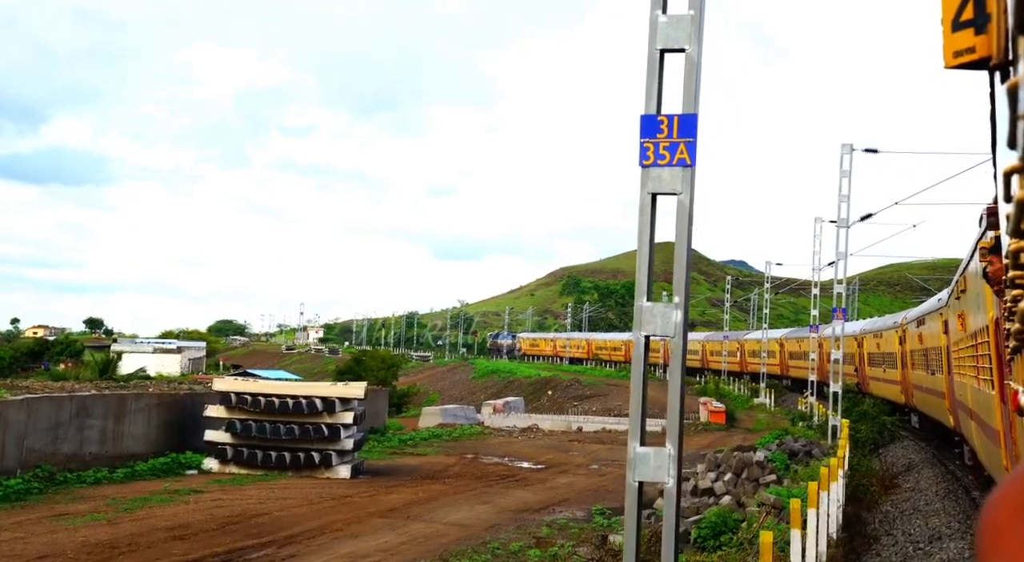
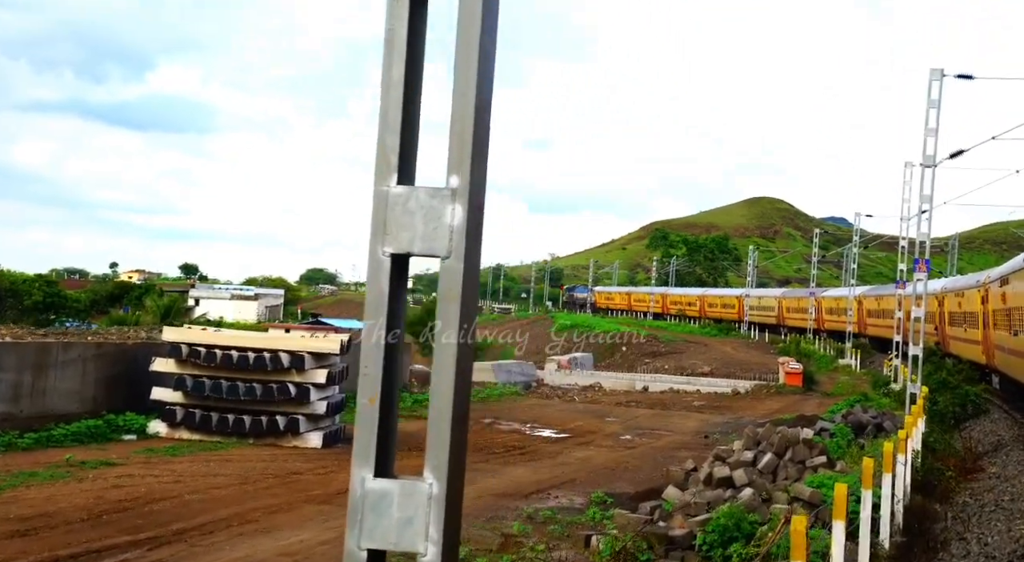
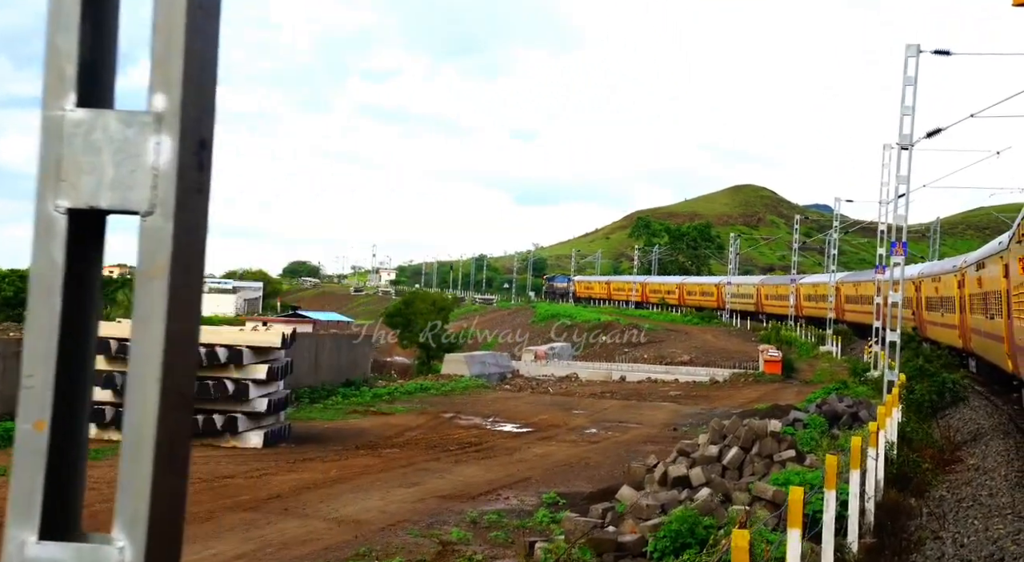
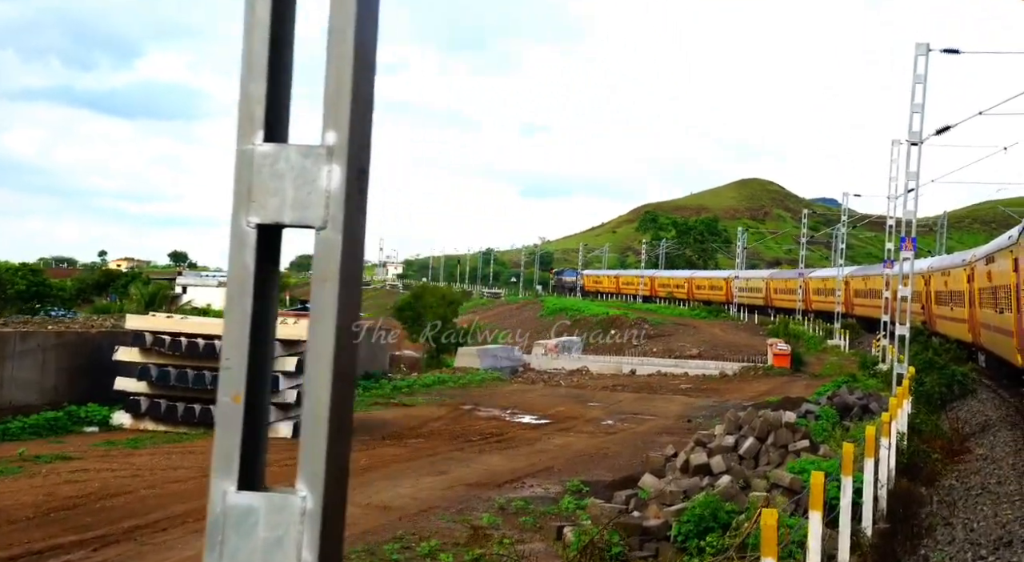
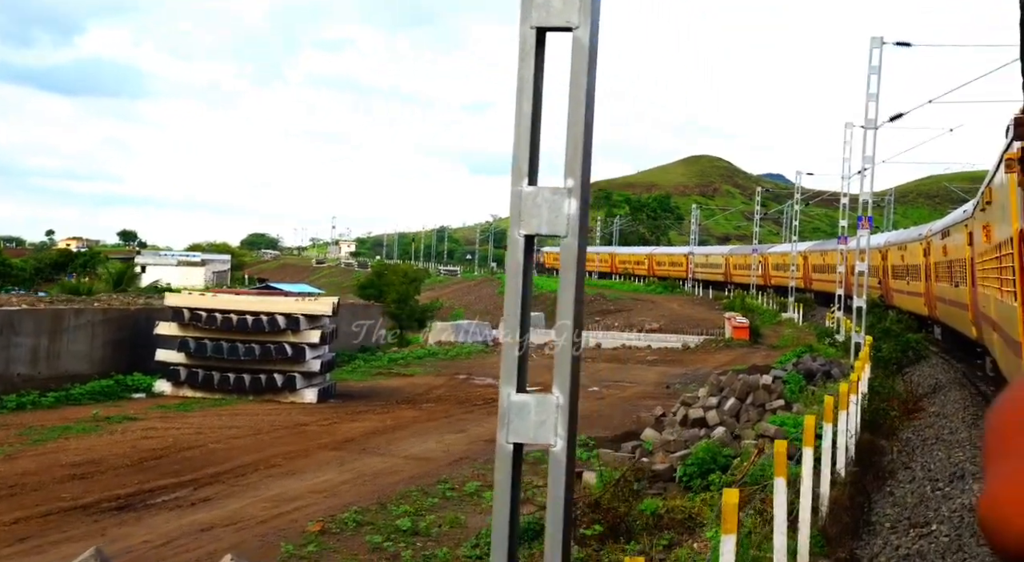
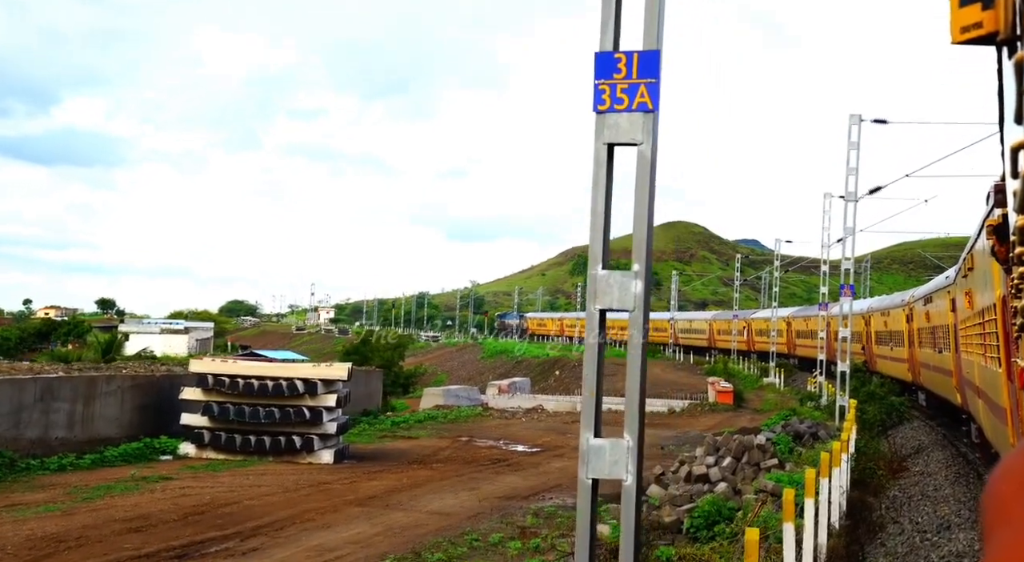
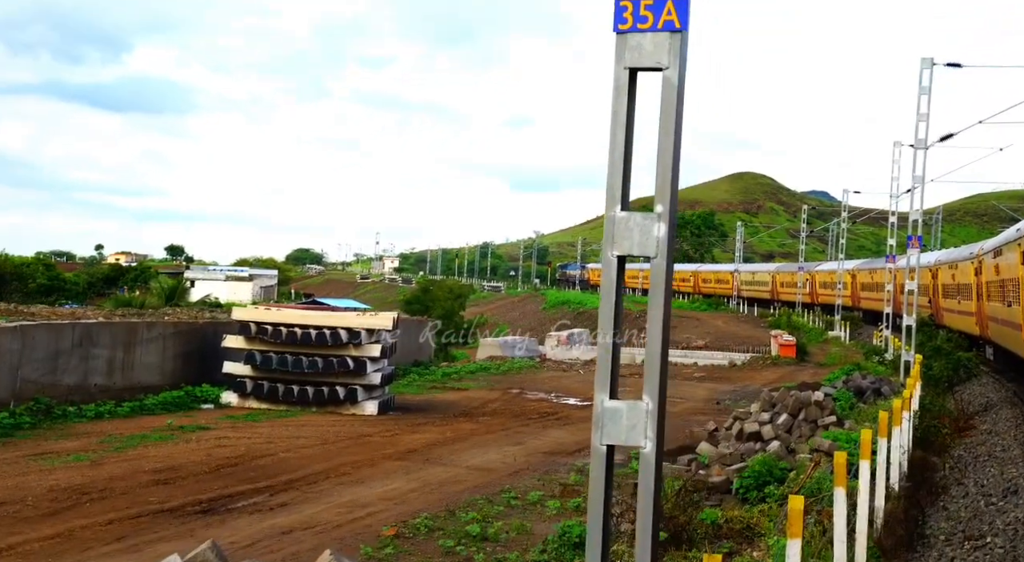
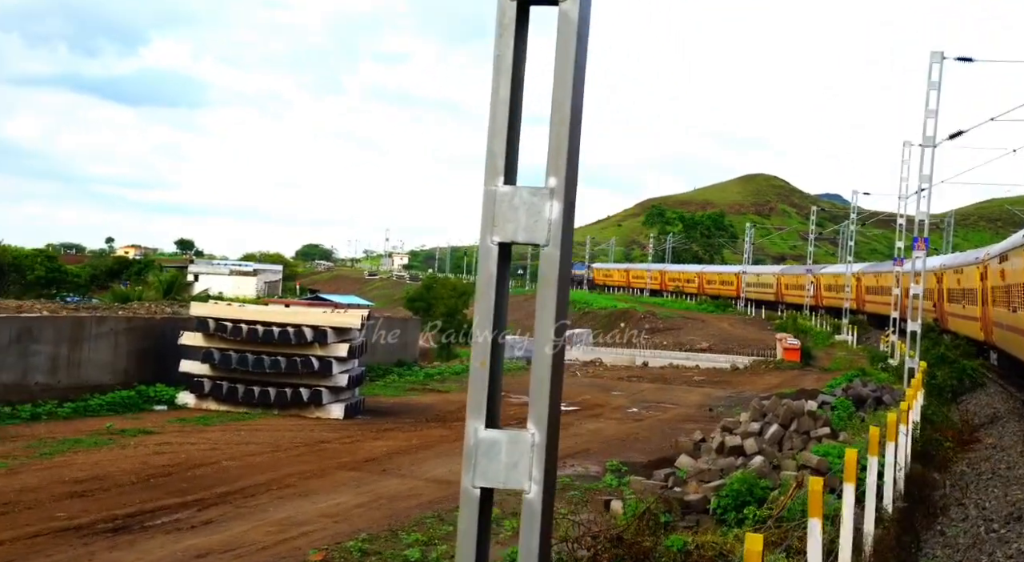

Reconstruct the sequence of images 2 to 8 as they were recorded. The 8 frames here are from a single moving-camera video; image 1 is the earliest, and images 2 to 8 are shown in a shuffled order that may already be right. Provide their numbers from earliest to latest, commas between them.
6, 7, 5, 8, 2, 4, 3
